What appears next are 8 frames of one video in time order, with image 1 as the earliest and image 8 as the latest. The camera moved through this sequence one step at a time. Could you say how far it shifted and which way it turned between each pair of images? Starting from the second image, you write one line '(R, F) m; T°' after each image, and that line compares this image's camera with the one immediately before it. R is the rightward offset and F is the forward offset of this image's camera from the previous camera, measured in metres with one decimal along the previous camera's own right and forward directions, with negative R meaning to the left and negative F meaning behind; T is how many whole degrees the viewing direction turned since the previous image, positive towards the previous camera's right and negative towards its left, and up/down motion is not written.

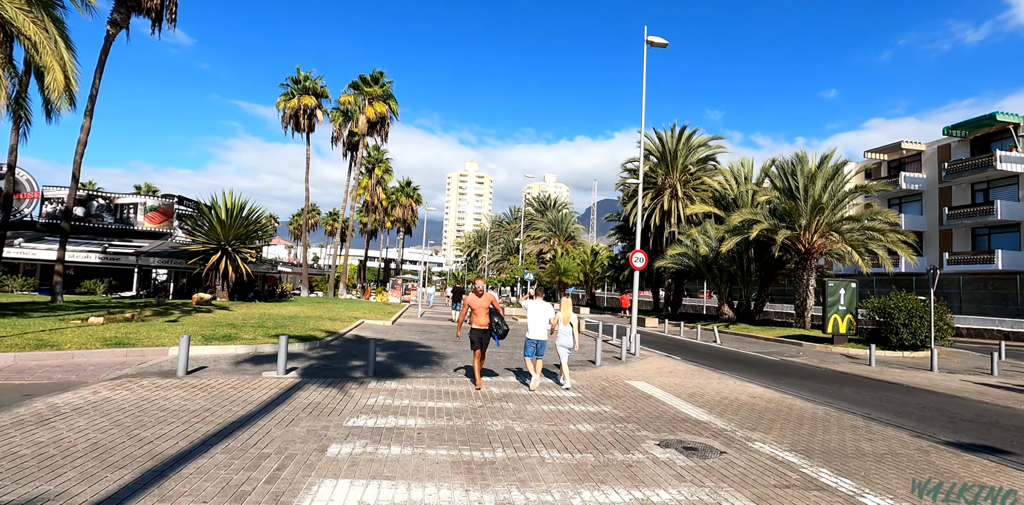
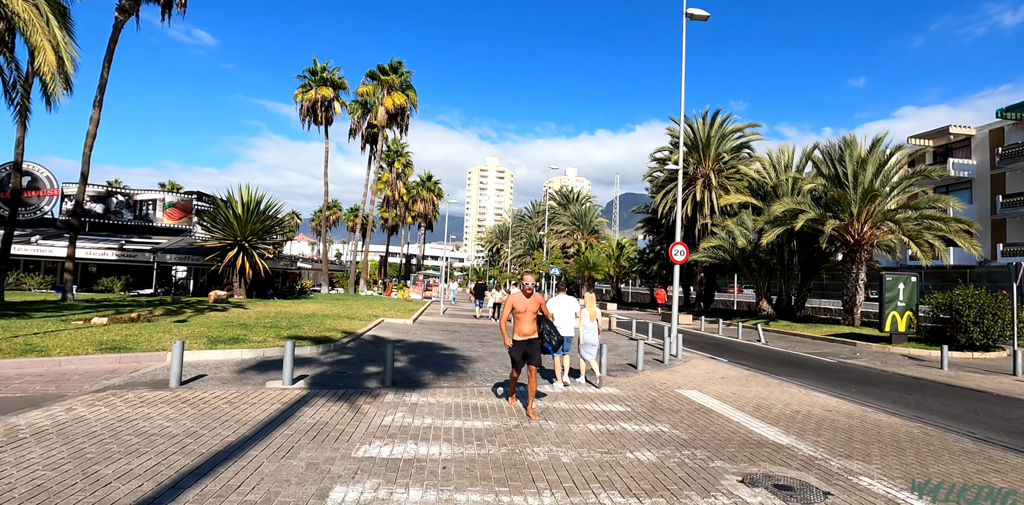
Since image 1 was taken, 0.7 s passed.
(-0.3, +1.2) m; -2°
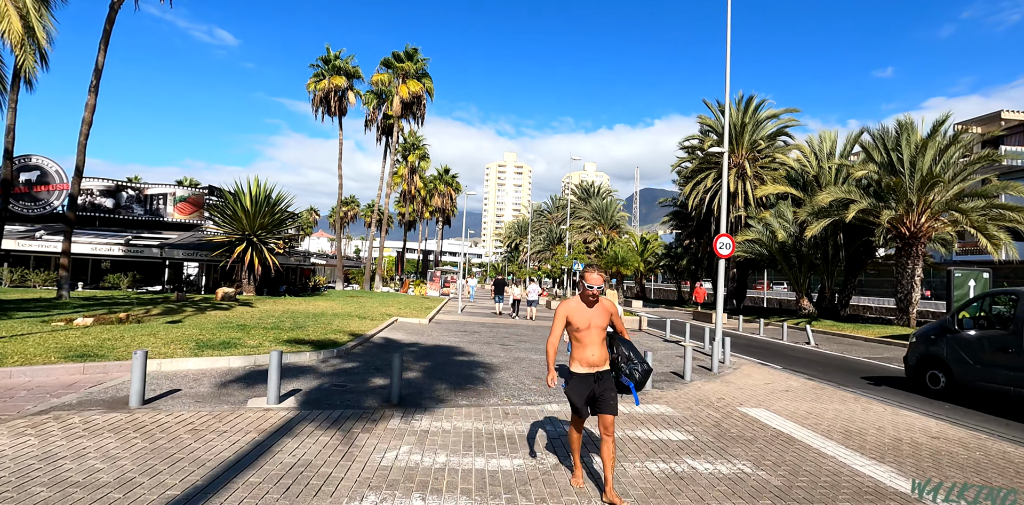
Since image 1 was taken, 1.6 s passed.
(-0.2, +1.5) m; -2°
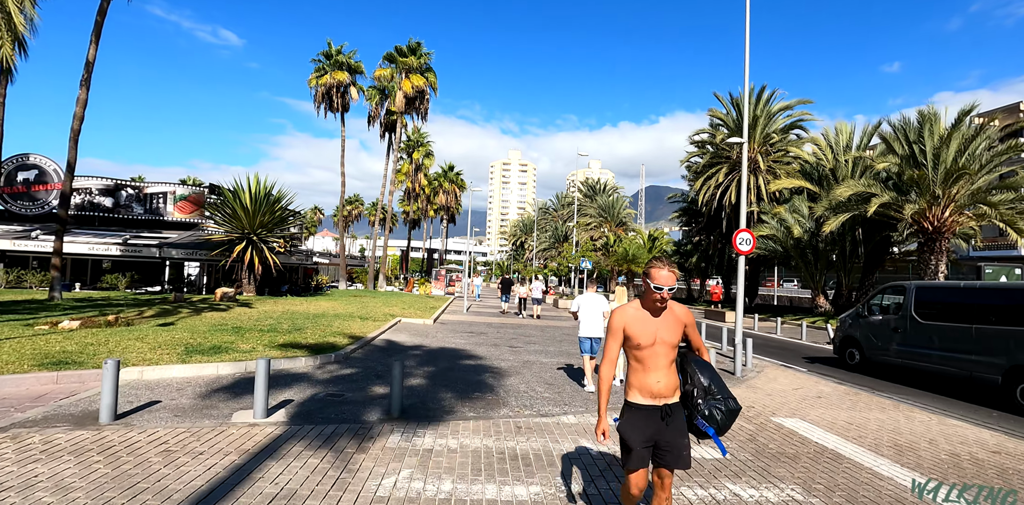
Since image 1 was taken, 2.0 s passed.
(-0.1, +0.7) m; -1°
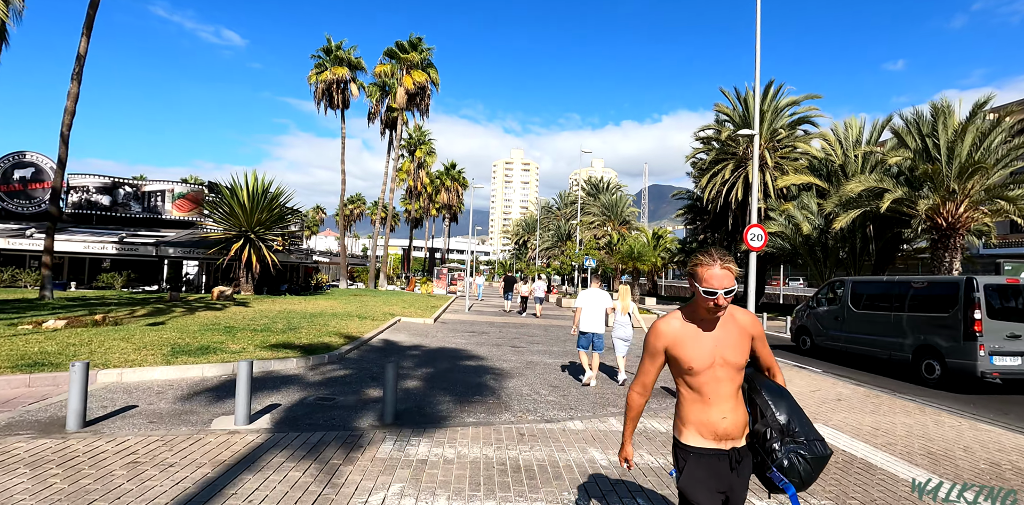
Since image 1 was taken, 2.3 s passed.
(0.0, +0.5) m; 0°
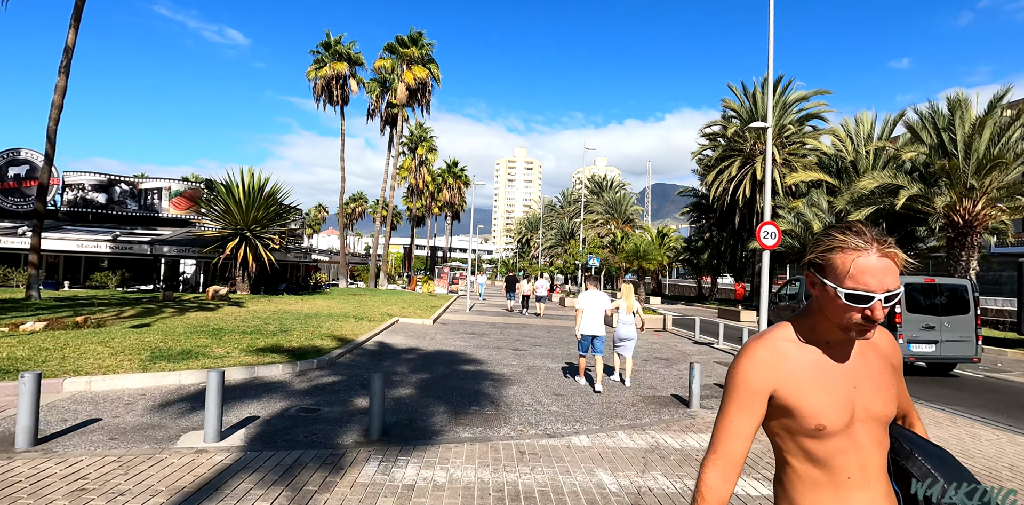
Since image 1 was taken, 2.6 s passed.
(0.0, +0.5) m; 0°
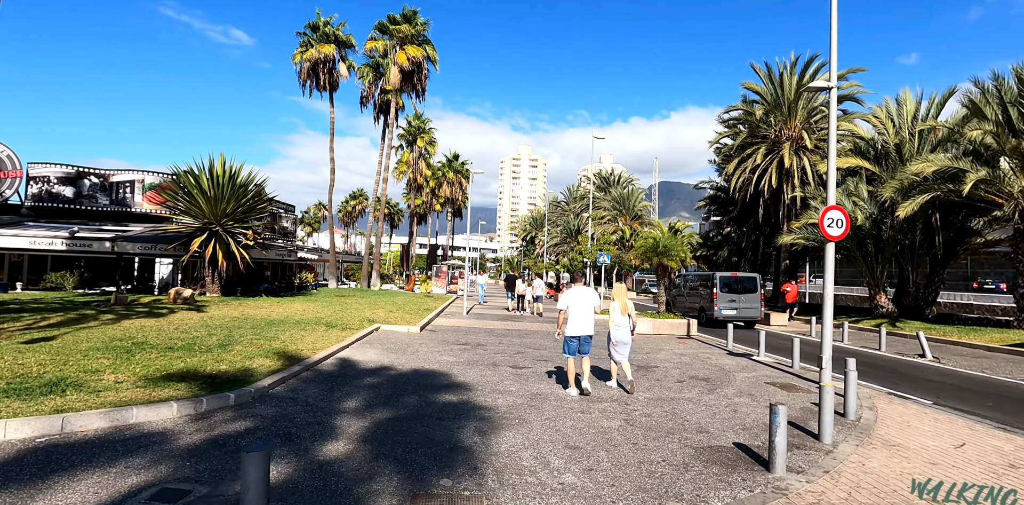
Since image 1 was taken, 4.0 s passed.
(+0.1, +2.3) m; -1°
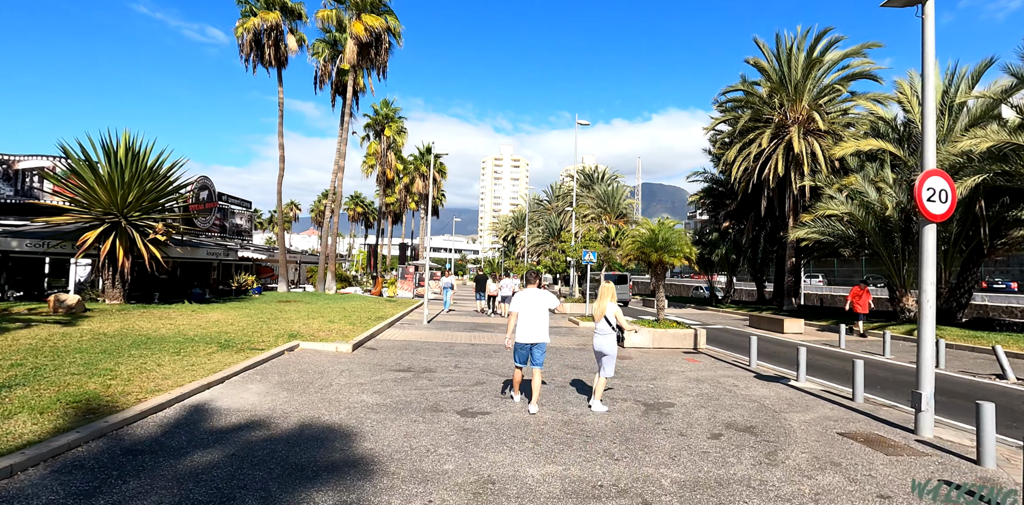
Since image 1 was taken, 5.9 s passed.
(+0.4, +3.1) m; +2°
